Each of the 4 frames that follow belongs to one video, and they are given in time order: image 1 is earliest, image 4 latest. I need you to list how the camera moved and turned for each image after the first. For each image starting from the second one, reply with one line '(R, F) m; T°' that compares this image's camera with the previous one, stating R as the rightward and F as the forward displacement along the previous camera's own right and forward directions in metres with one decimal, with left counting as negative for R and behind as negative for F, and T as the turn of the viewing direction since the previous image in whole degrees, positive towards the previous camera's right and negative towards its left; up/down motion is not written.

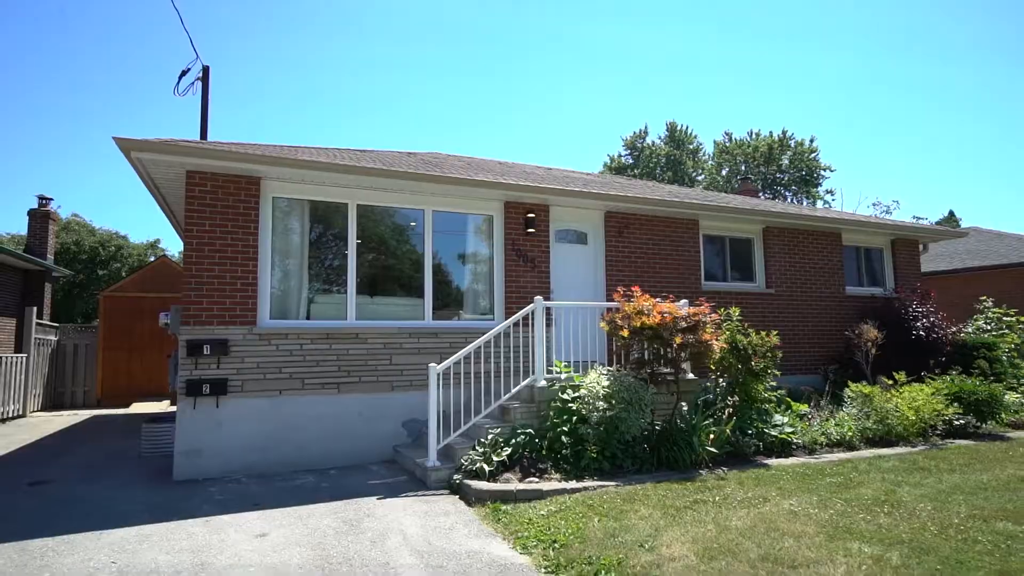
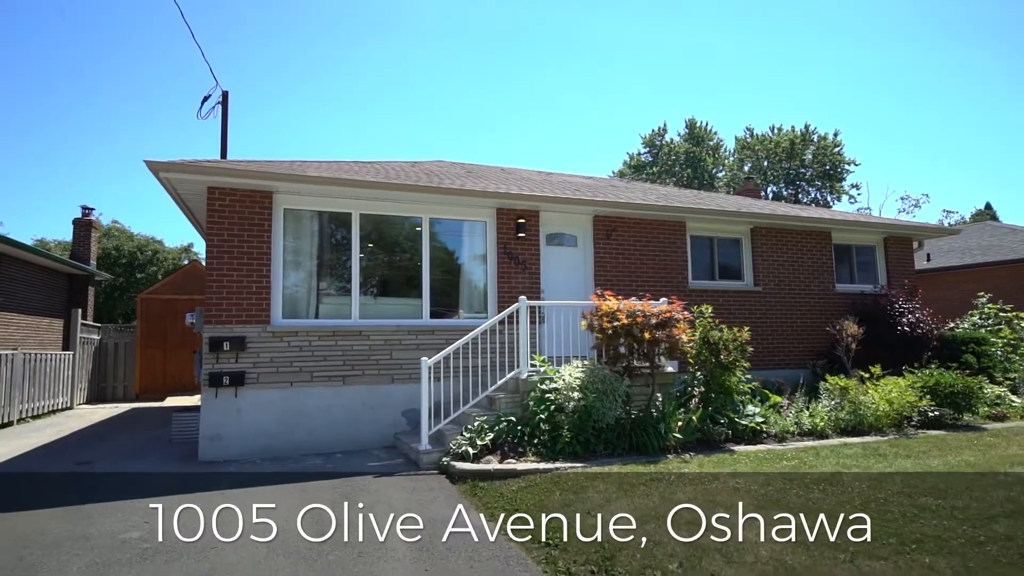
(+0.5, -0.7) m; -3°
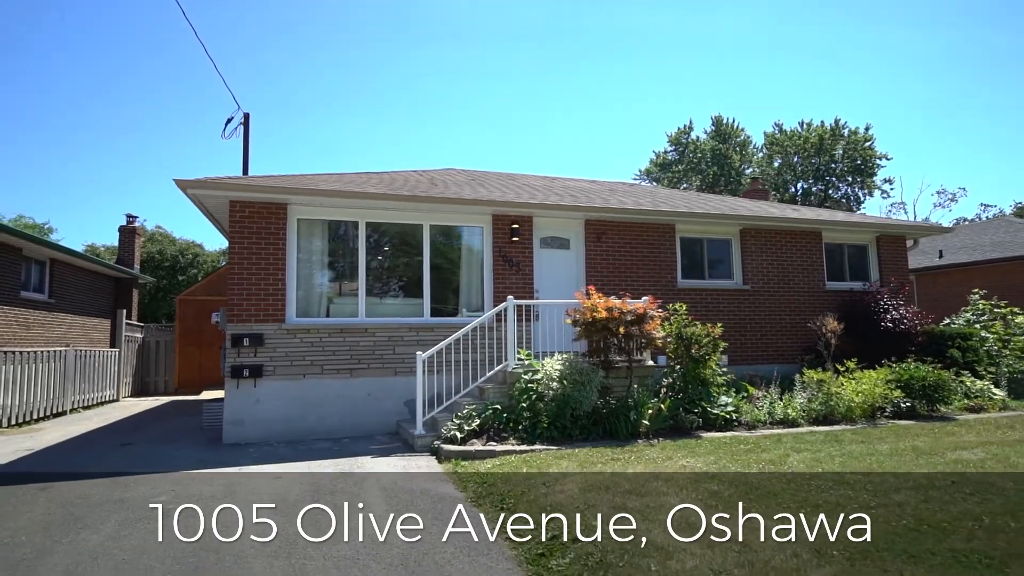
(+0.6, -0.7) m; -3°
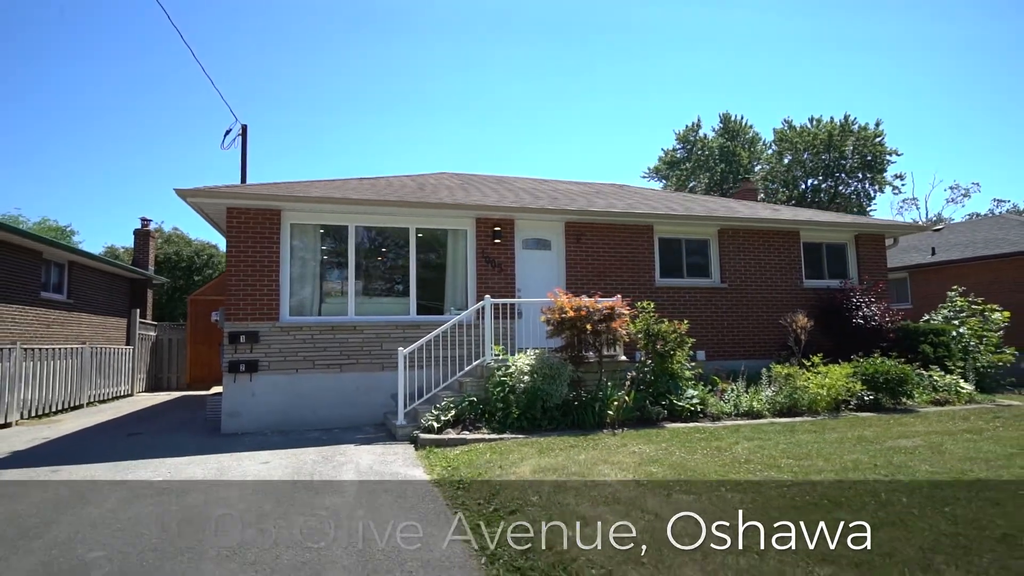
(+0.6, -0.5) m; -2°
